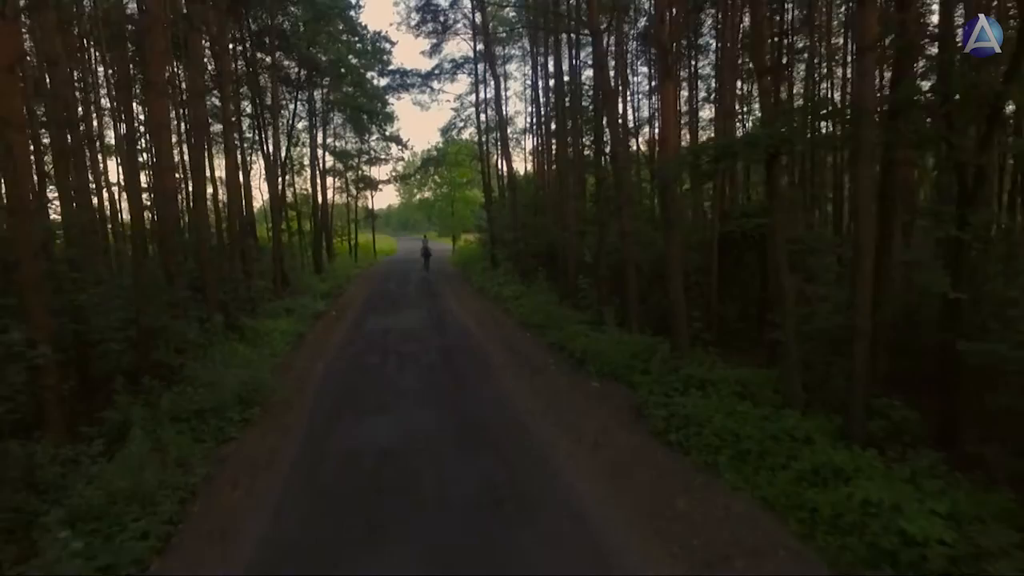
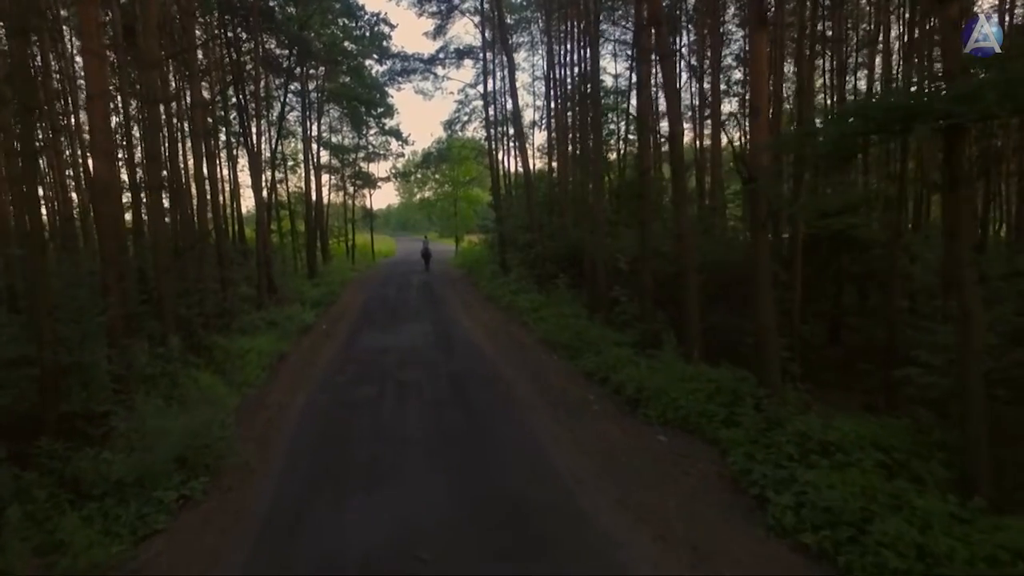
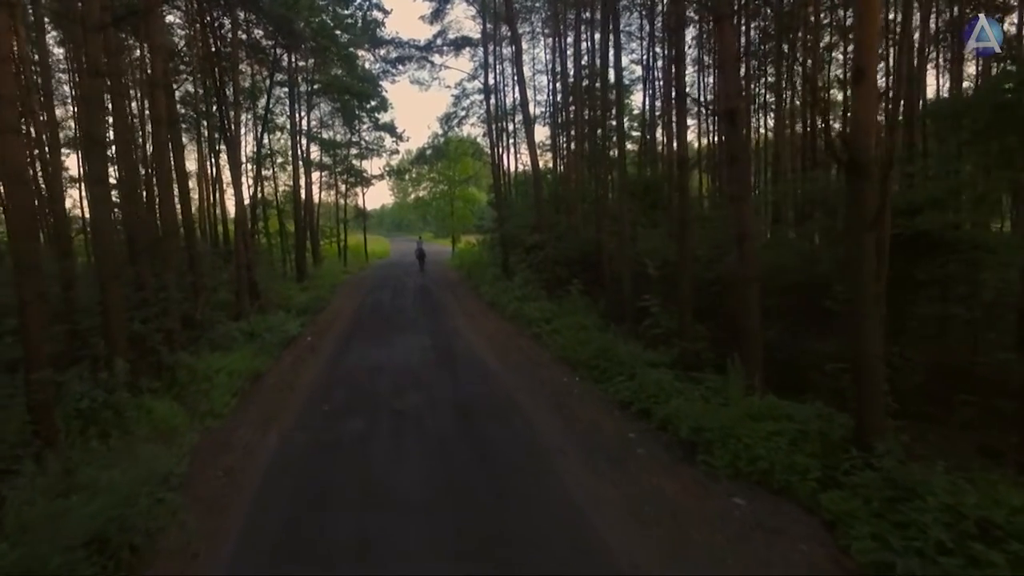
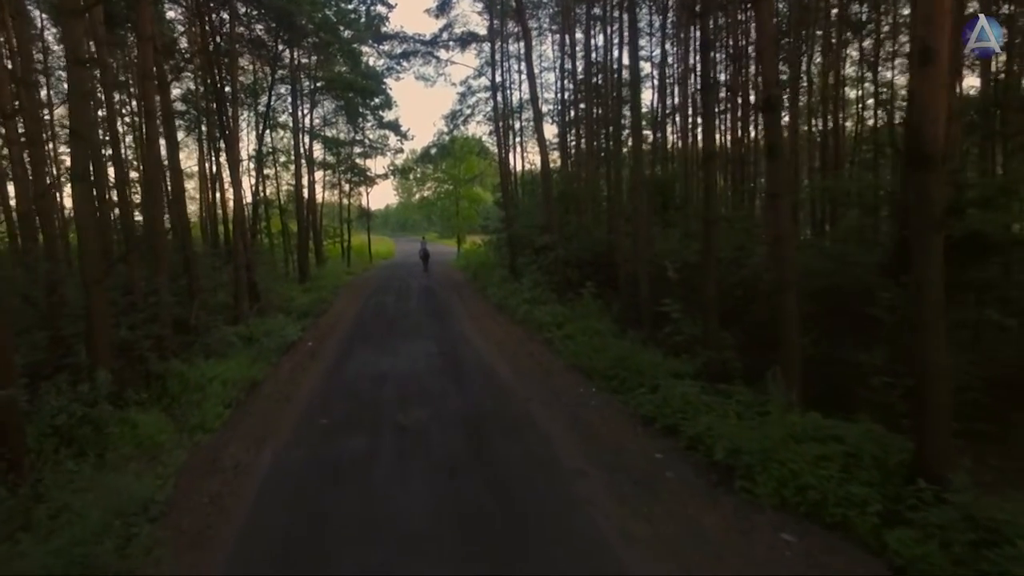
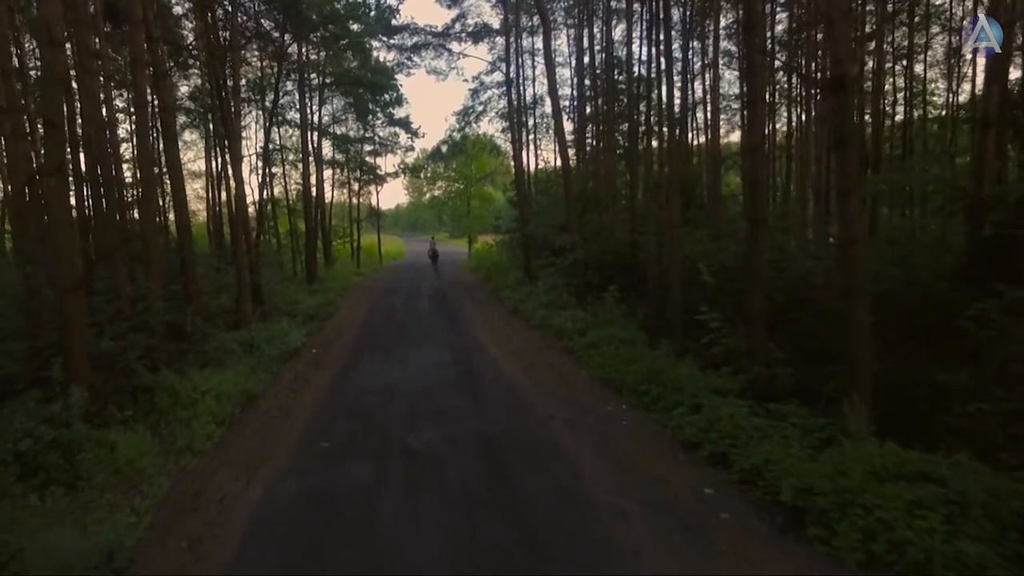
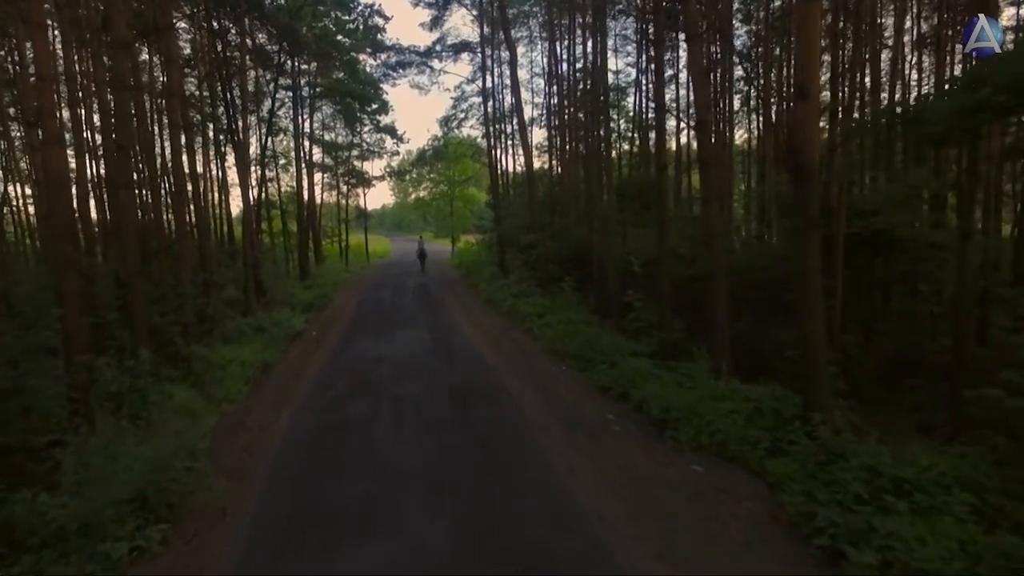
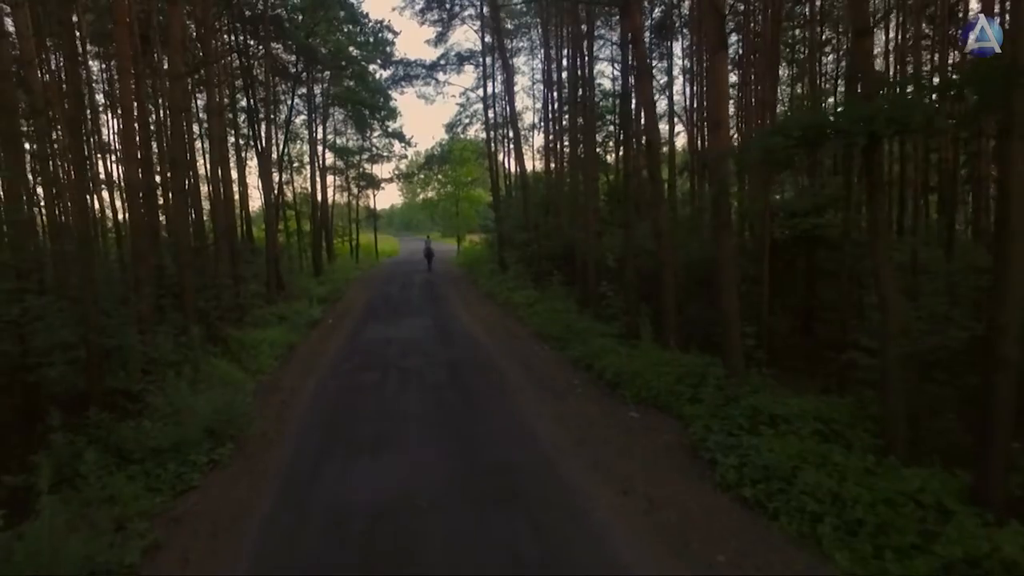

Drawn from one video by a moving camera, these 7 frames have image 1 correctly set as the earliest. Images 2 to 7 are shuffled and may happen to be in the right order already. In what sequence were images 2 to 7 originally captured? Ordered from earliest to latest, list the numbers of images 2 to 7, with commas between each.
7, 2, 6, 3, 4, 5
